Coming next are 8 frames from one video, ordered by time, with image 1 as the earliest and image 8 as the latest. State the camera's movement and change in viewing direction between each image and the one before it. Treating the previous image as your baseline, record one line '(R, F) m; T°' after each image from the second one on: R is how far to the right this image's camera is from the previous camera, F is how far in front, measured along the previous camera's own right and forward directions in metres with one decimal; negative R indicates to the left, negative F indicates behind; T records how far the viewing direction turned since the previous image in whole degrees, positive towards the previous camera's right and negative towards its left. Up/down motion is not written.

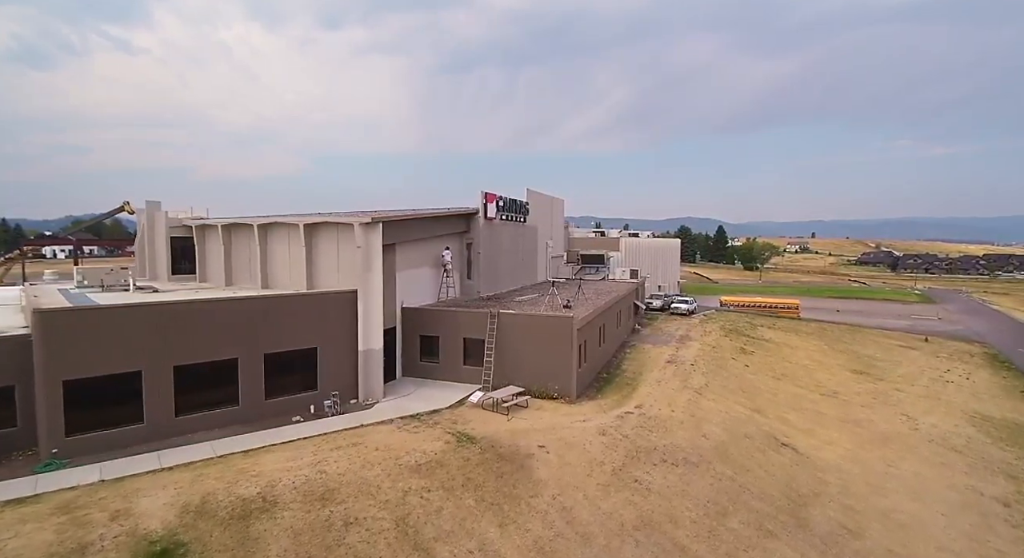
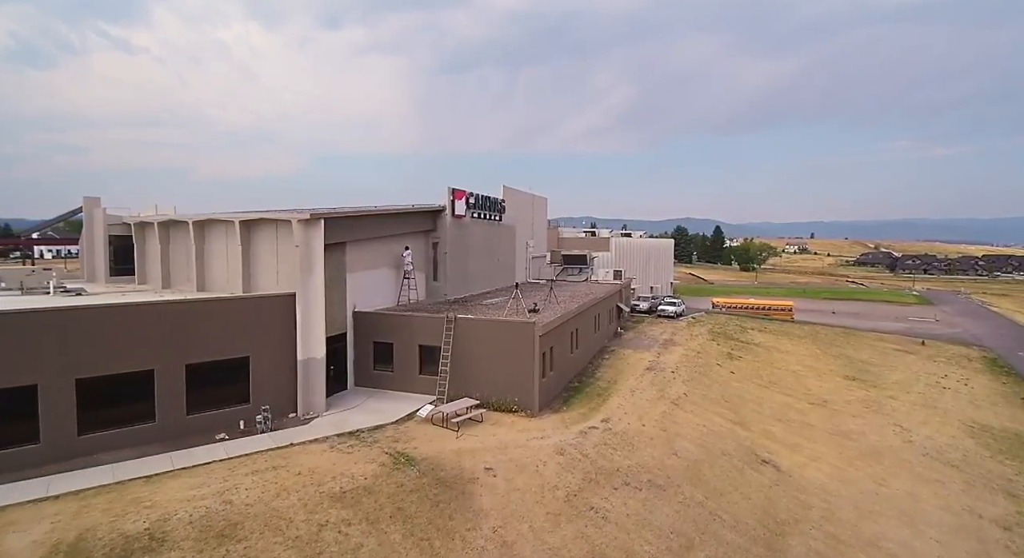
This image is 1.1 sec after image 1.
(+1.6, +1.9) m; 0°
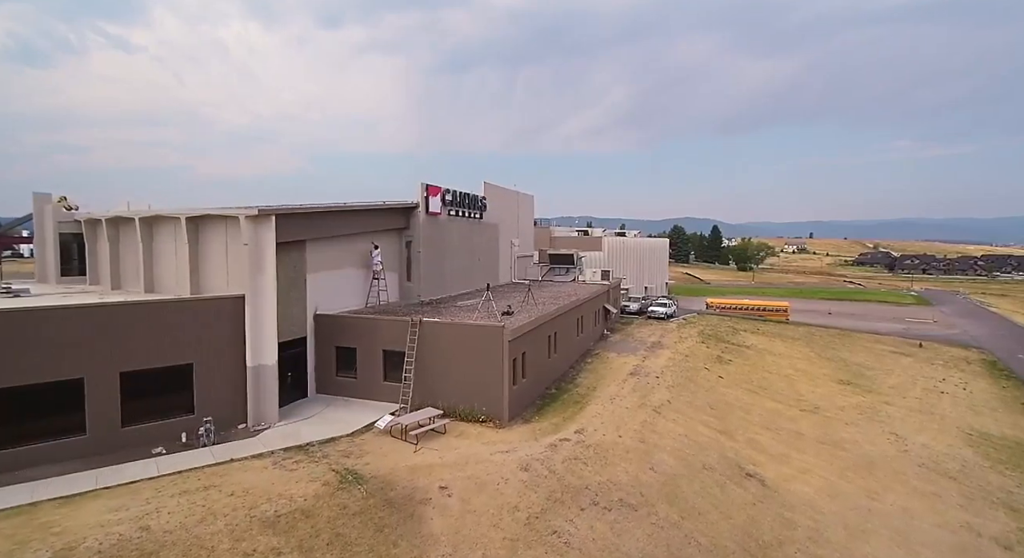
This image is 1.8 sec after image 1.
(+1.1, +1.3) m; 0°
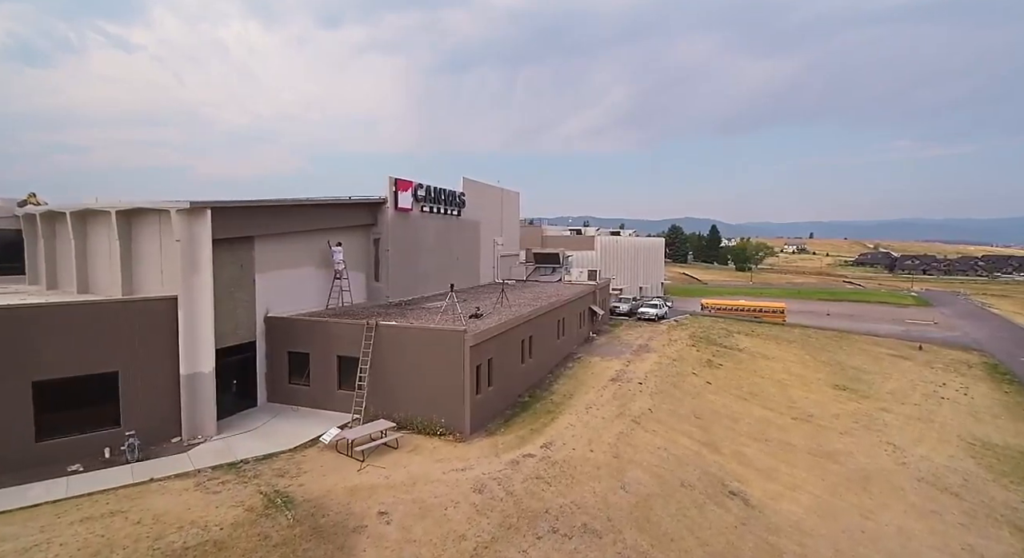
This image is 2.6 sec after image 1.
(+1.2, +1.6) m; 0°
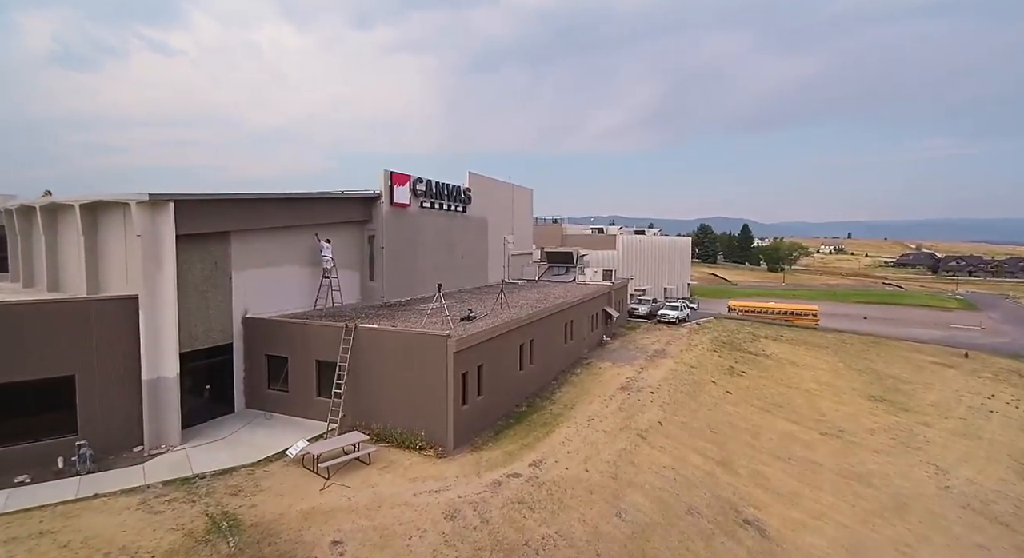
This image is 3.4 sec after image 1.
(+1.2, +1.6) m; -3°
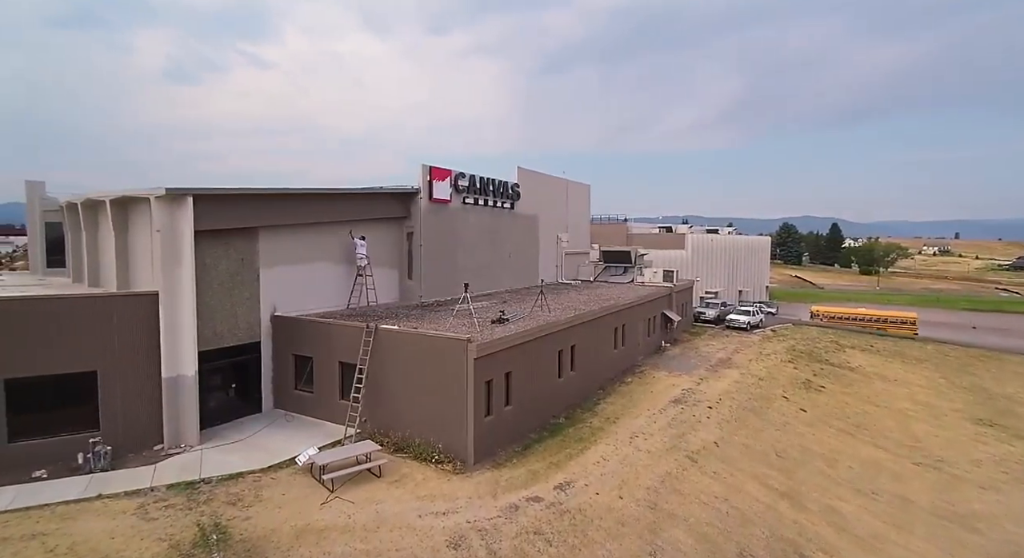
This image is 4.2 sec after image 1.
(+1.2, +1.6) m; -7°
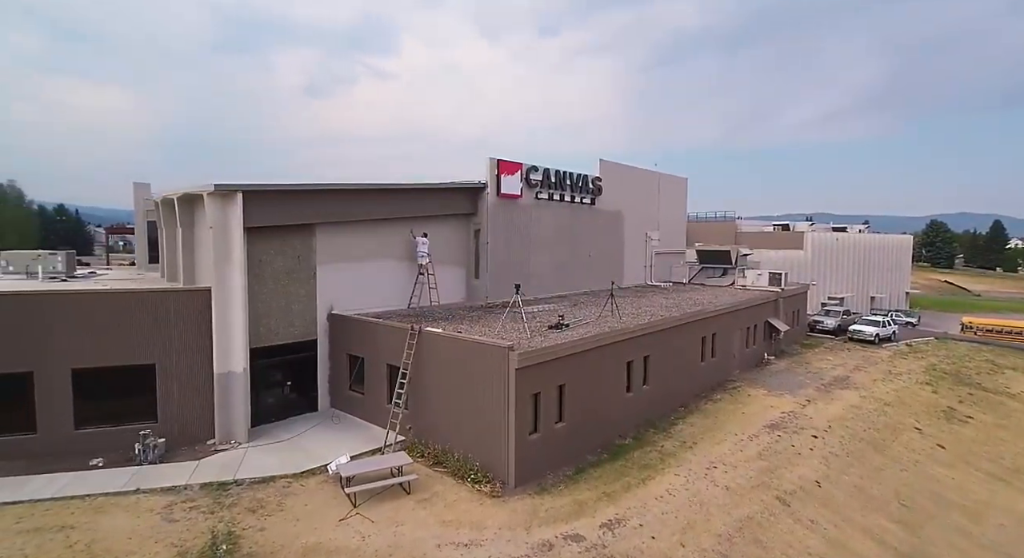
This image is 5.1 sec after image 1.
(+1.4, +1.8) m; -11°
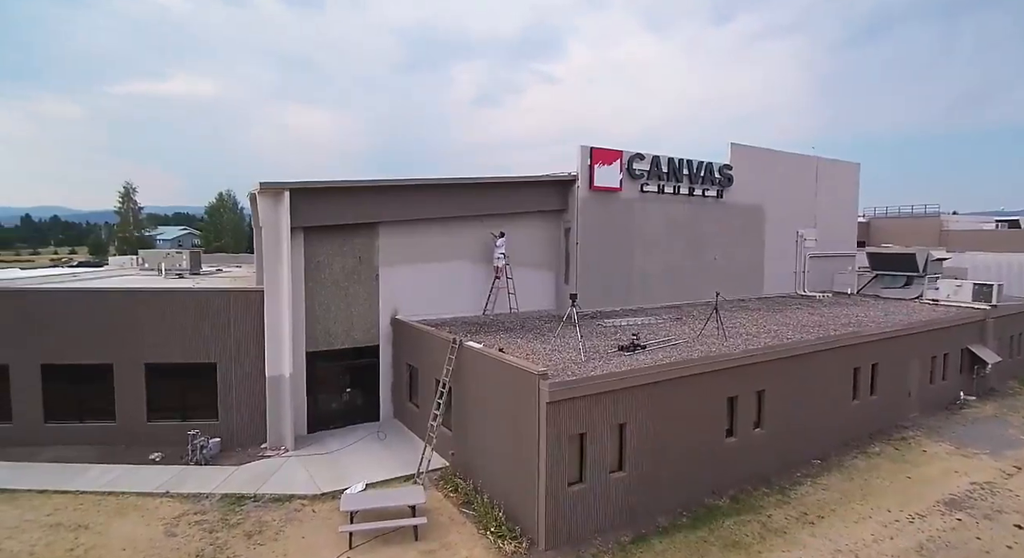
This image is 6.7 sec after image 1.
(+2.3, +2.9) m; -17°
